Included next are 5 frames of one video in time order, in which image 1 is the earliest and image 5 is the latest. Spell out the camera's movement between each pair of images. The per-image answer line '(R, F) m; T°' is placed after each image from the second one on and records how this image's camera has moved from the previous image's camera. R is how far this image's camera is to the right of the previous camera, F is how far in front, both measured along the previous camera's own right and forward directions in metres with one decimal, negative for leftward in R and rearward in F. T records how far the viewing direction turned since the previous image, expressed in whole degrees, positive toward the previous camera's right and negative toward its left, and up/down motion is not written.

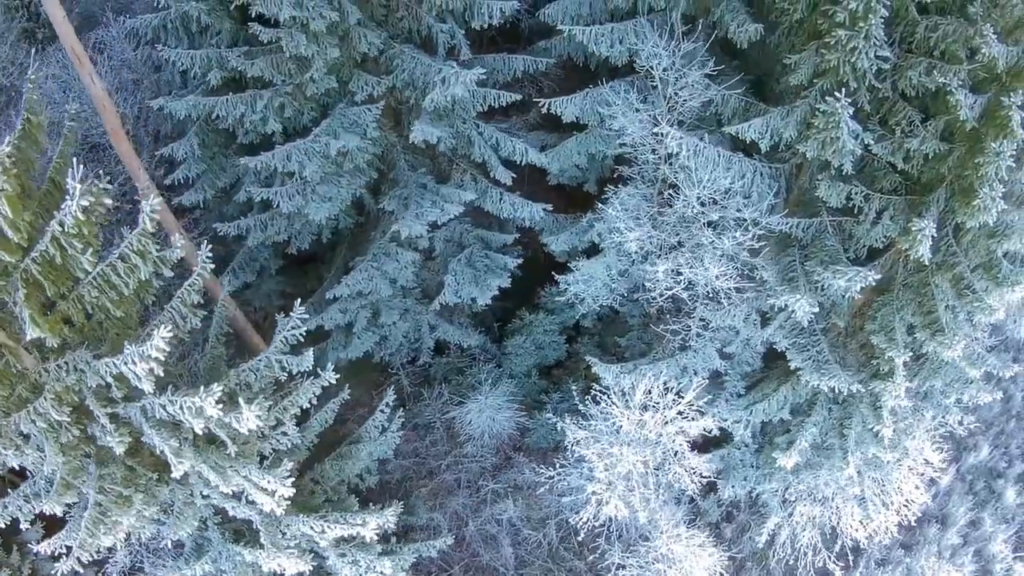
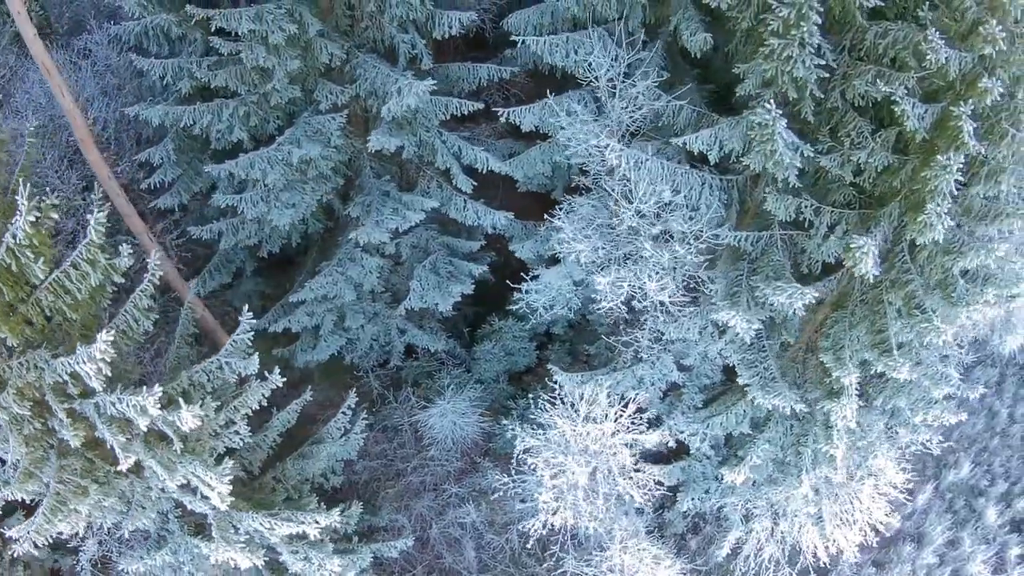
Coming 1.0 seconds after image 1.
(+0.6, 0.0) m; -3°
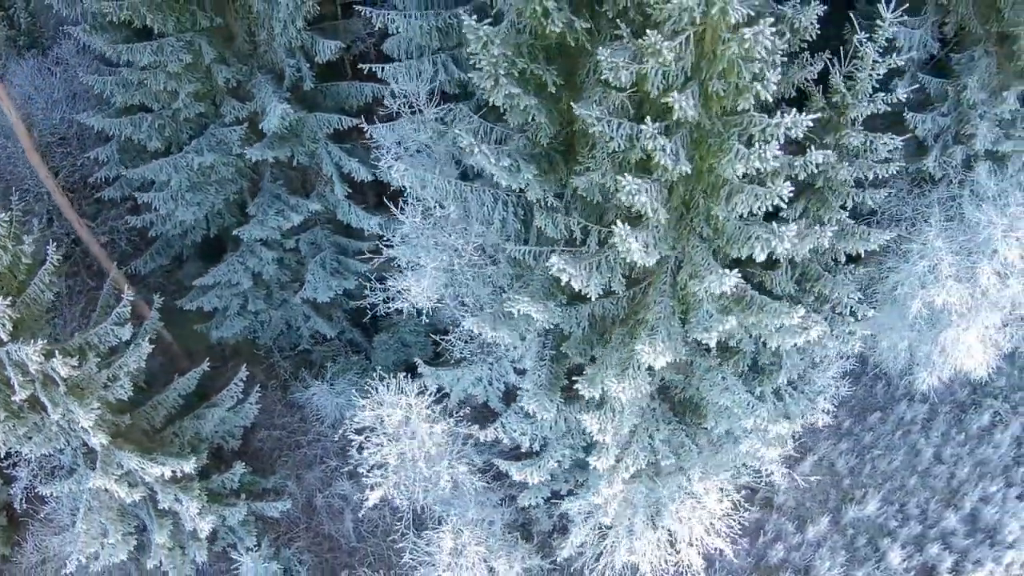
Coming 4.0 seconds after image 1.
(+2.5, -0.3) m; -11°
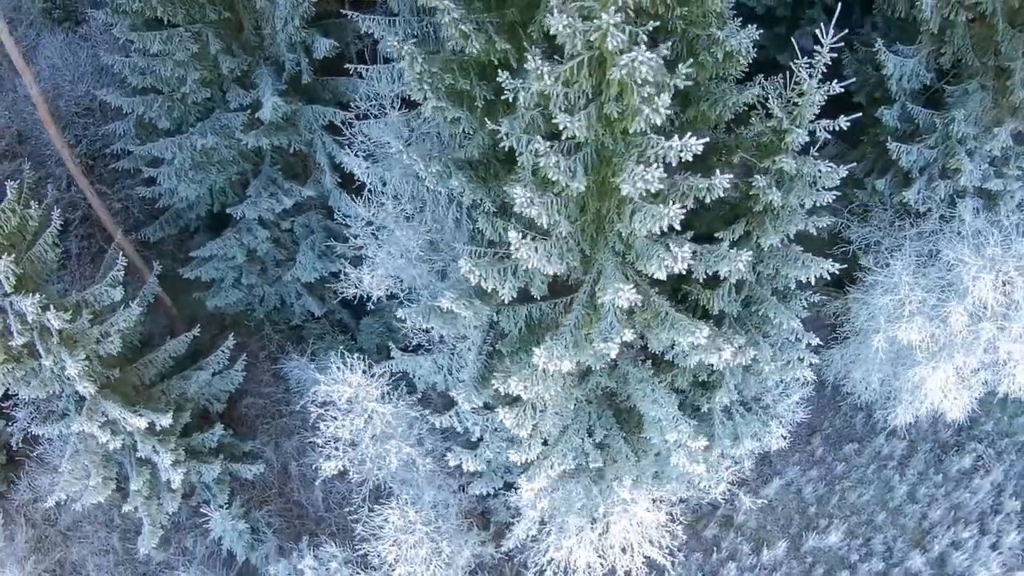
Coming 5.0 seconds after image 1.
(+0.9, -0.2) m; -5°
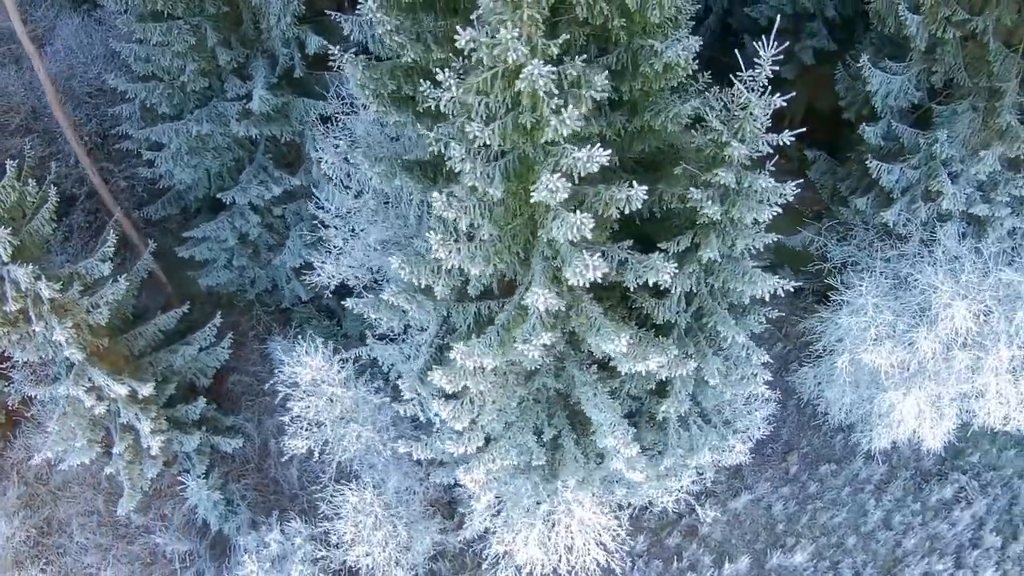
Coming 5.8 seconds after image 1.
(+0.8, -0.1) m; -4°
